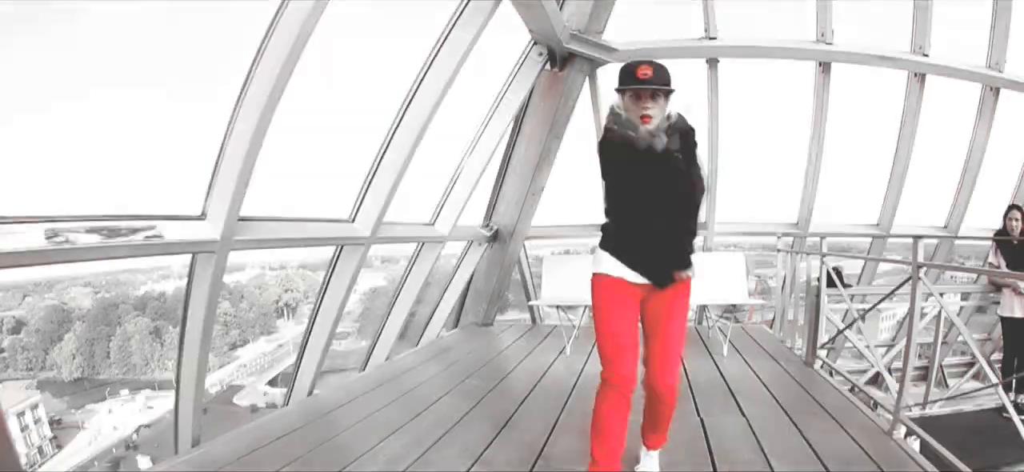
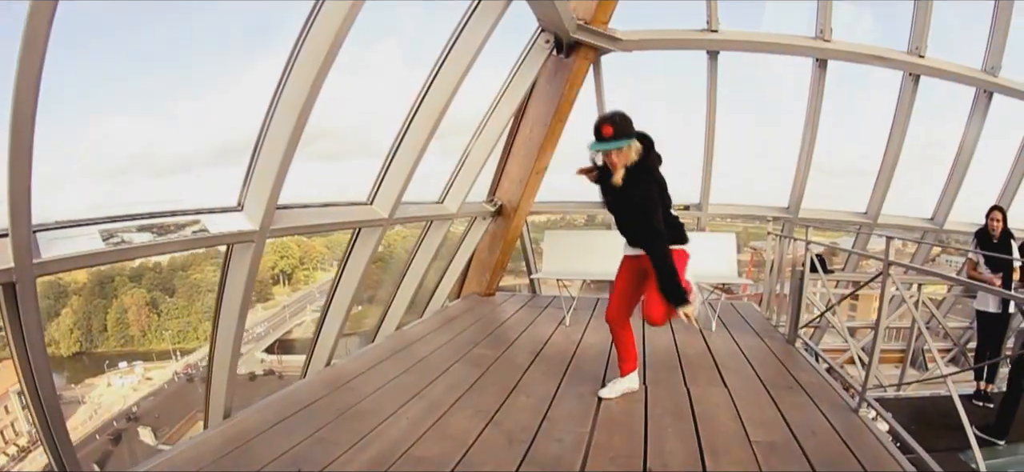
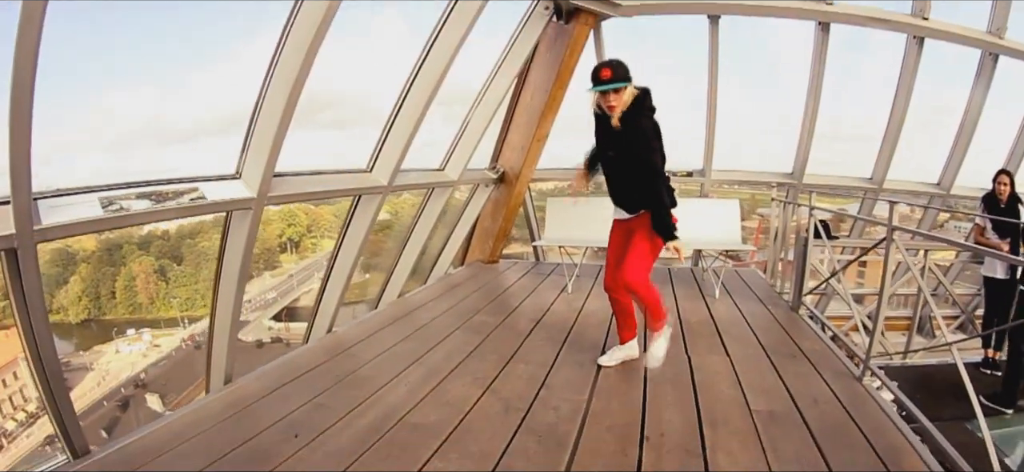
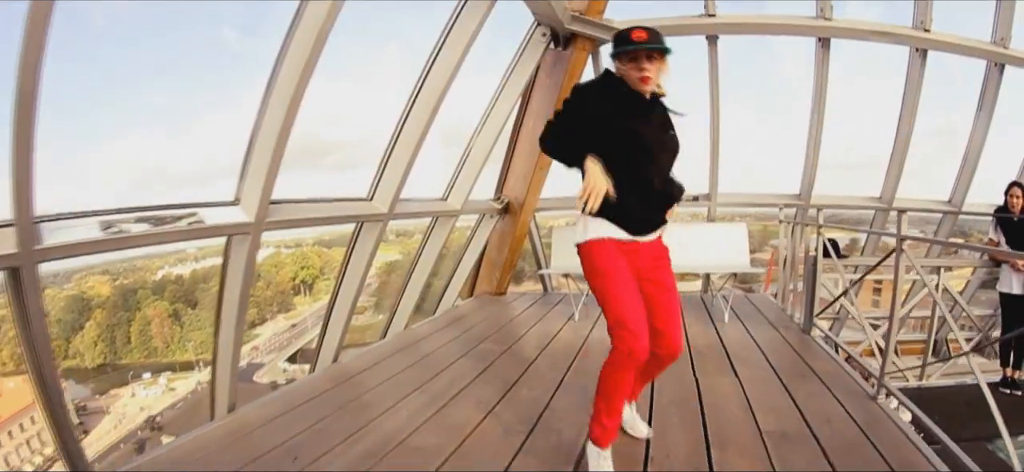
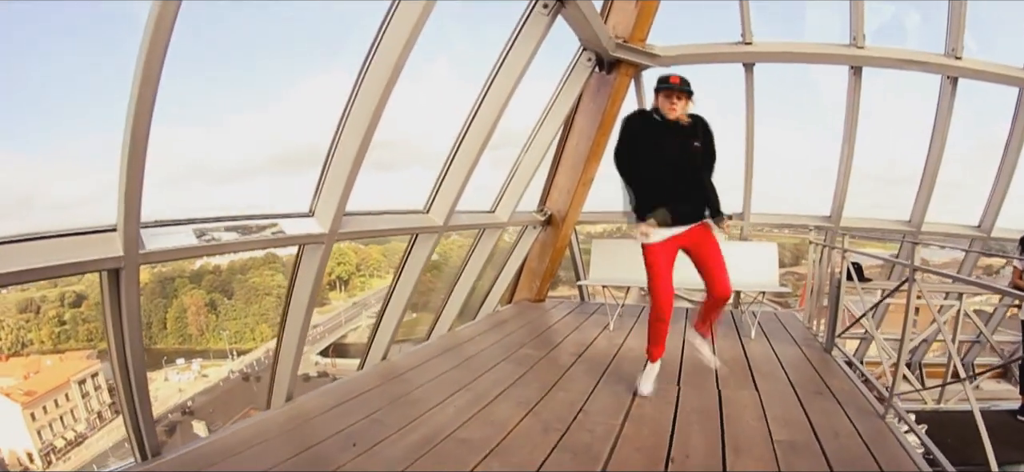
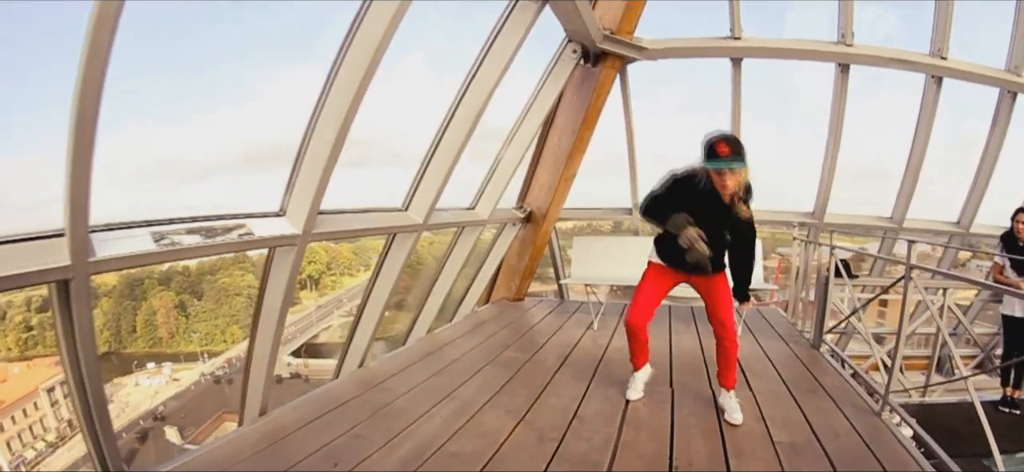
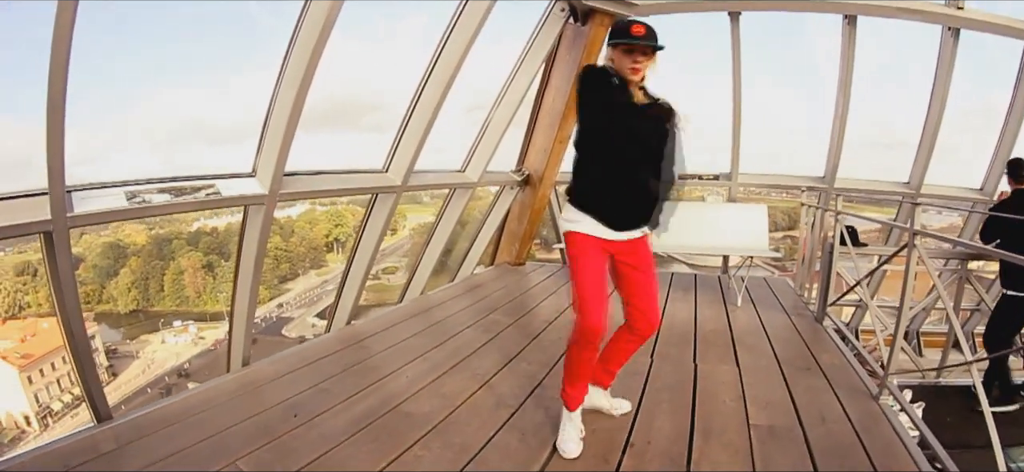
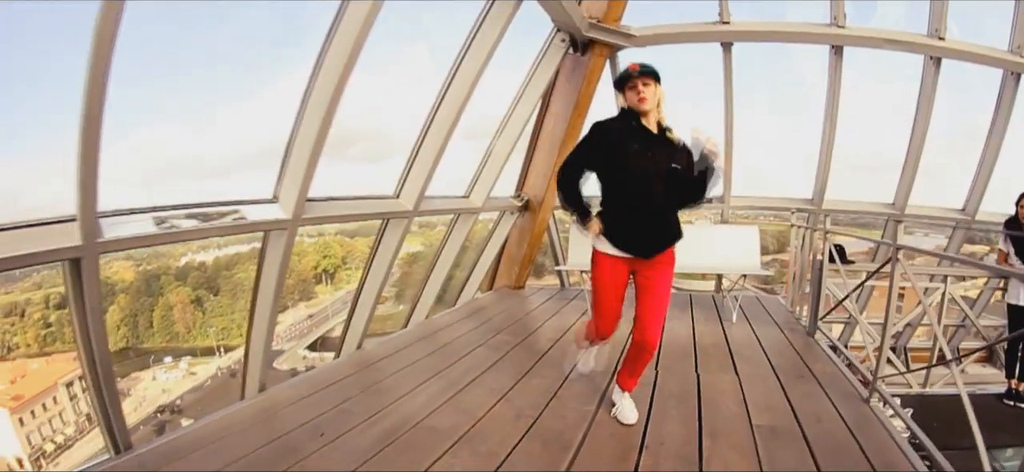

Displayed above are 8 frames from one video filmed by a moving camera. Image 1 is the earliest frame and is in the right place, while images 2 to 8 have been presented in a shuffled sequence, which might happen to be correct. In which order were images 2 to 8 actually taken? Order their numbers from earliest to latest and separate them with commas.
4, 8, 5, 6, 2, 3, 7
